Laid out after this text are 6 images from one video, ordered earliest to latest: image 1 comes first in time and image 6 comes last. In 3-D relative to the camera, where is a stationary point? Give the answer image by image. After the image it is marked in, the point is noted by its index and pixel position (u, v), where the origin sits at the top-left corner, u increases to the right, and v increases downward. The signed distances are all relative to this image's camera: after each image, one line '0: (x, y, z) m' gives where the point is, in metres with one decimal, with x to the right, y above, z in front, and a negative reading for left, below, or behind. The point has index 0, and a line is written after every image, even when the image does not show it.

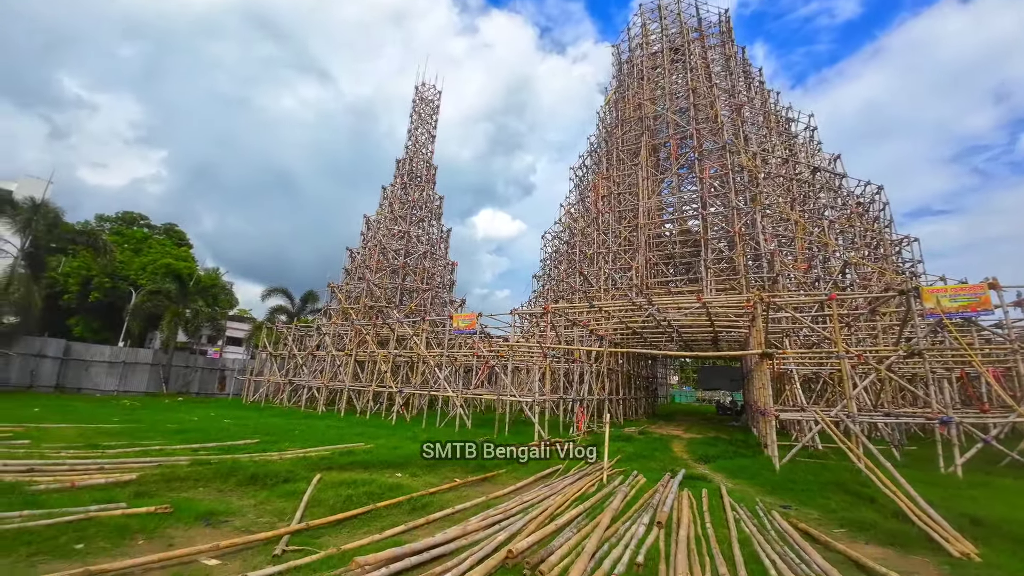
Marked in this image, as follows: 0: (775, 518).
0: (+4.2, -3.7, +6.5) m
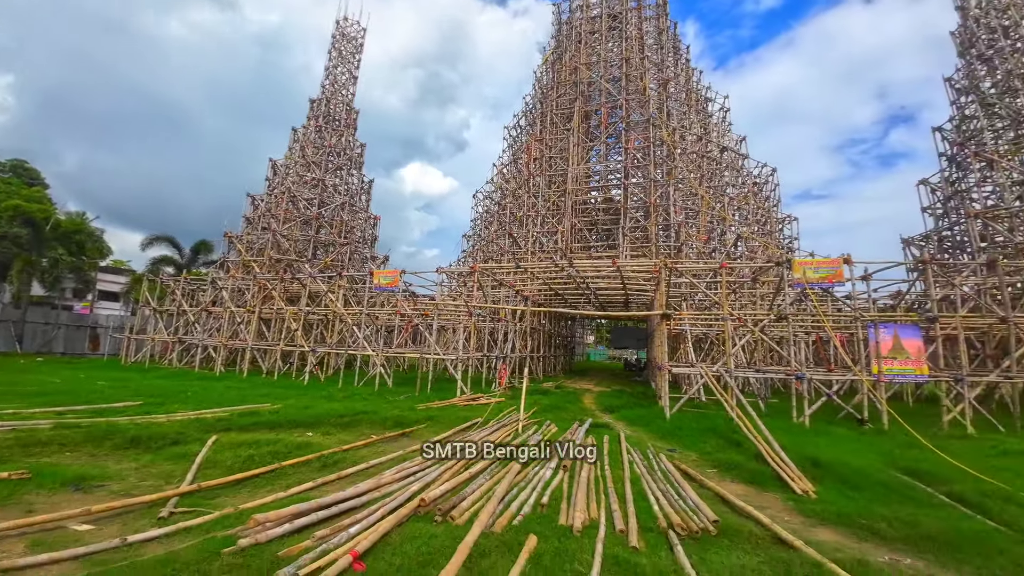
0: (+2.7, -3.2, +7.5) m
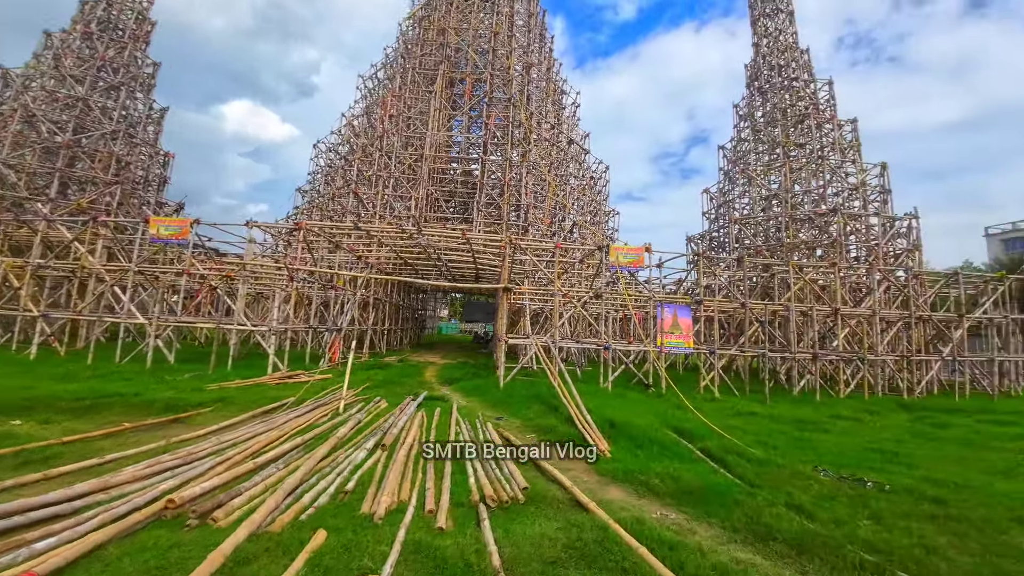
0: (-0.4, -2.7, +7.6) m
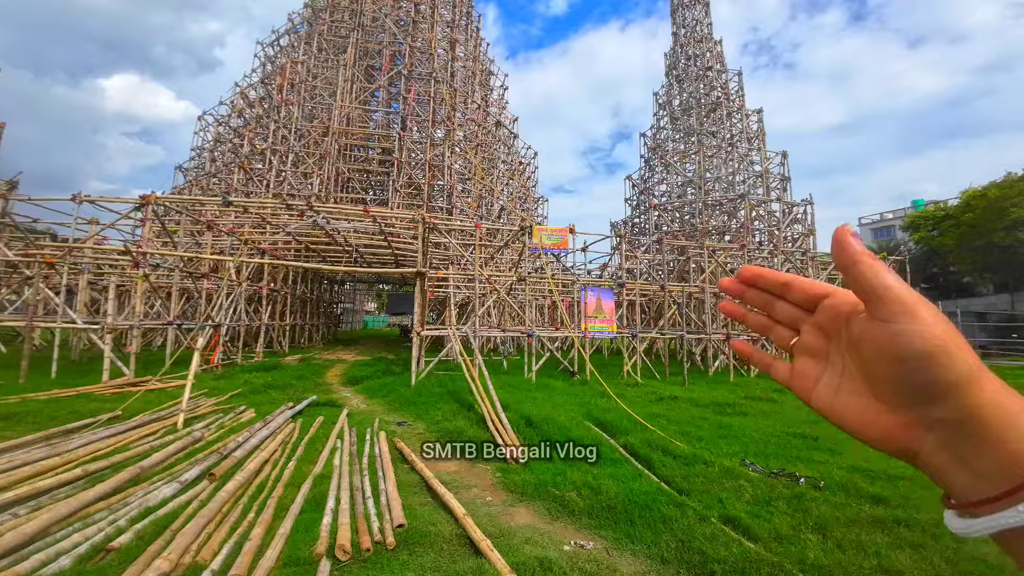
0: (-2.0, -2.3, +6.2) m
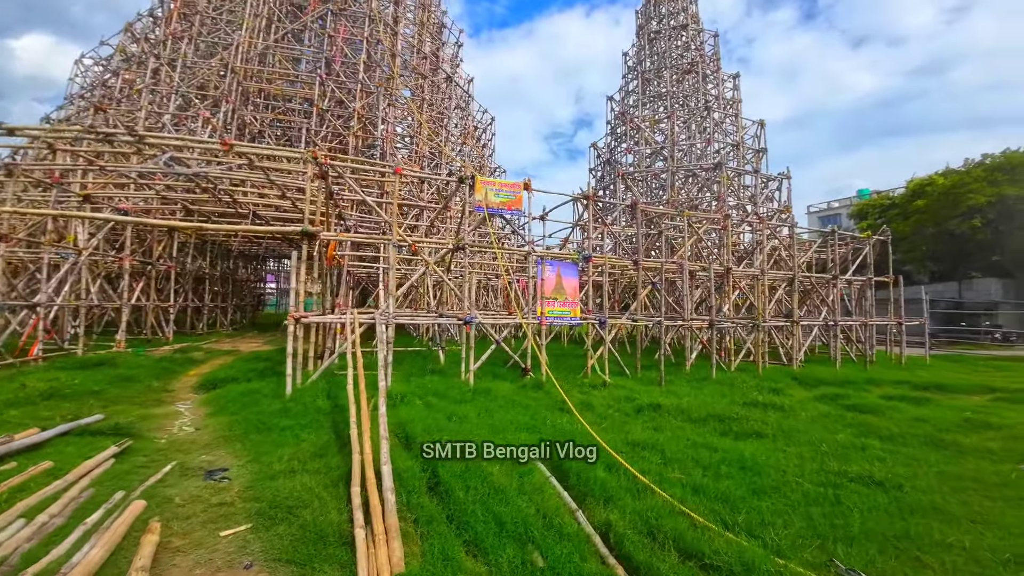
0: (-3.0, -1.9, +3.0) m
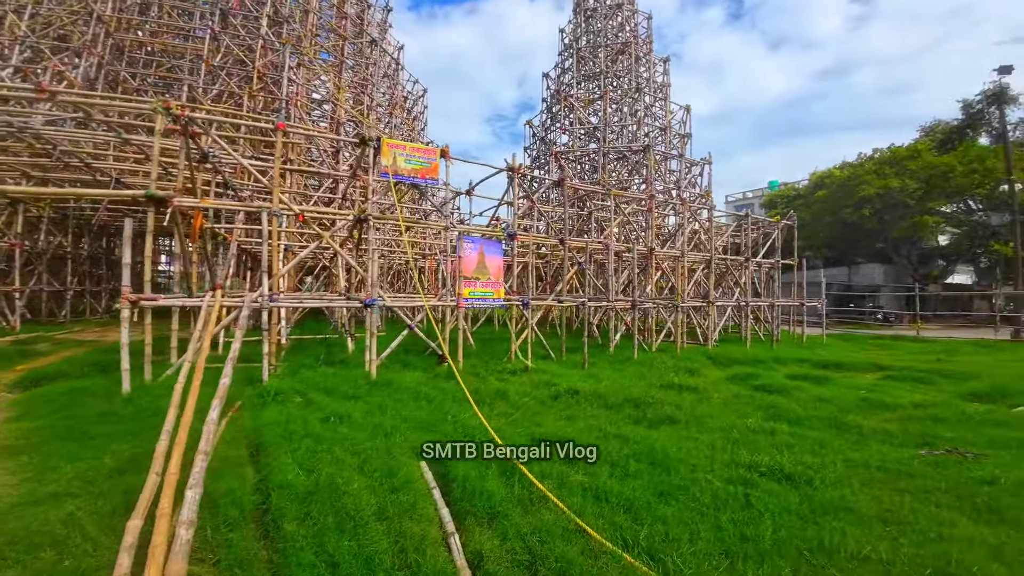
0: (-3.9, -1.7, +1.7) m
